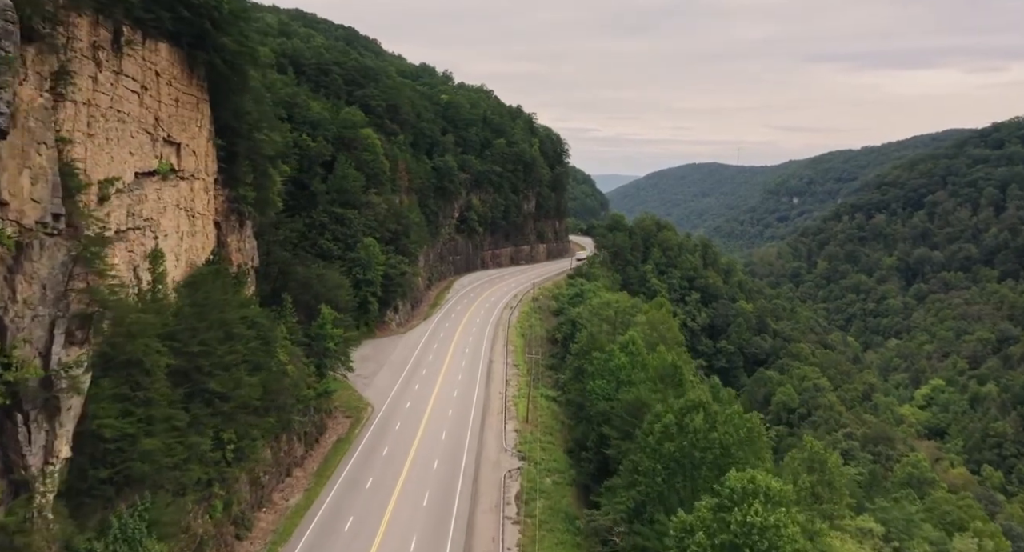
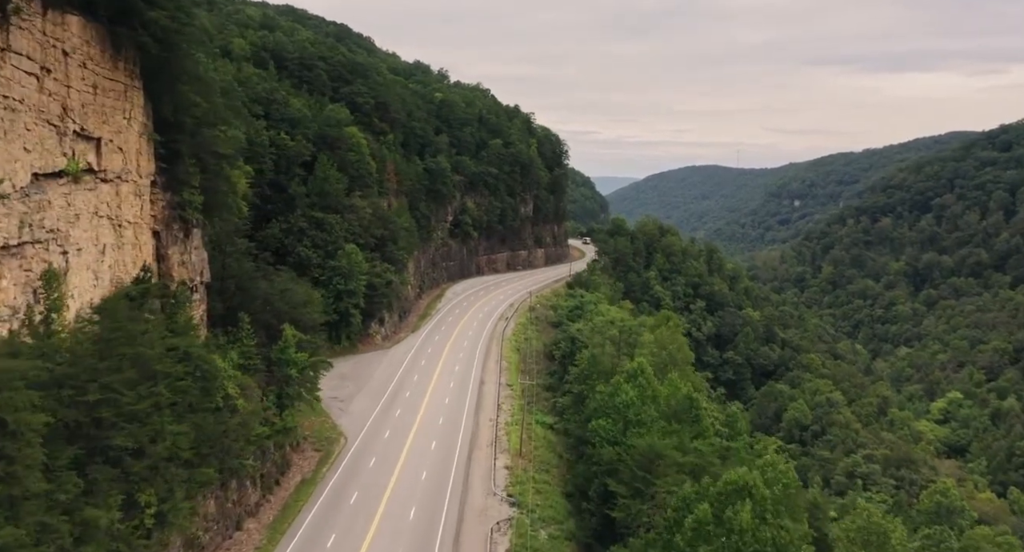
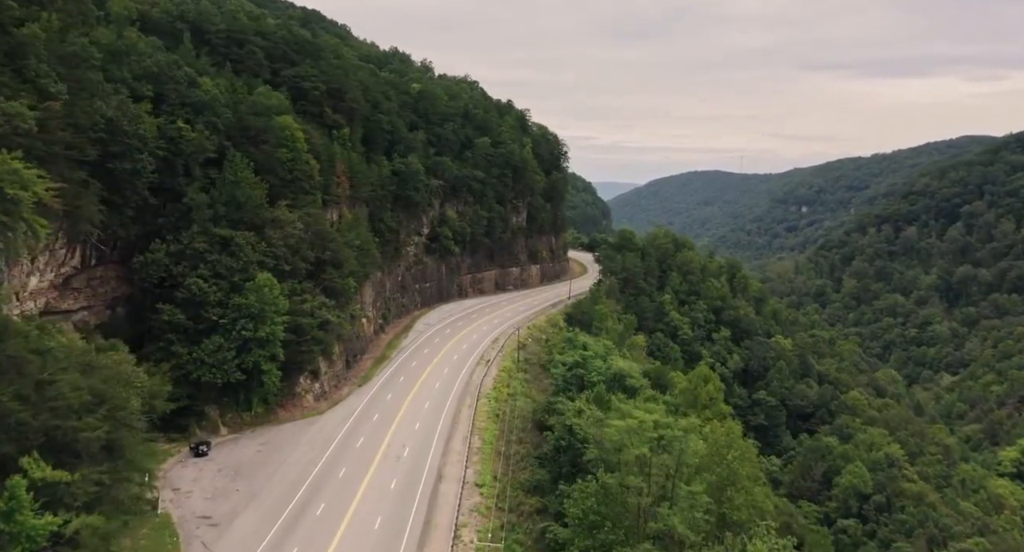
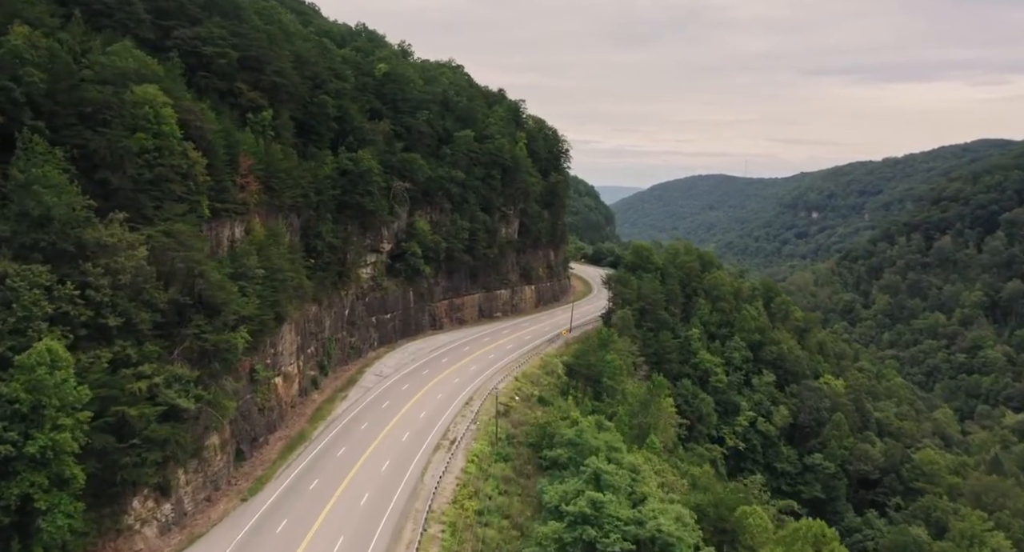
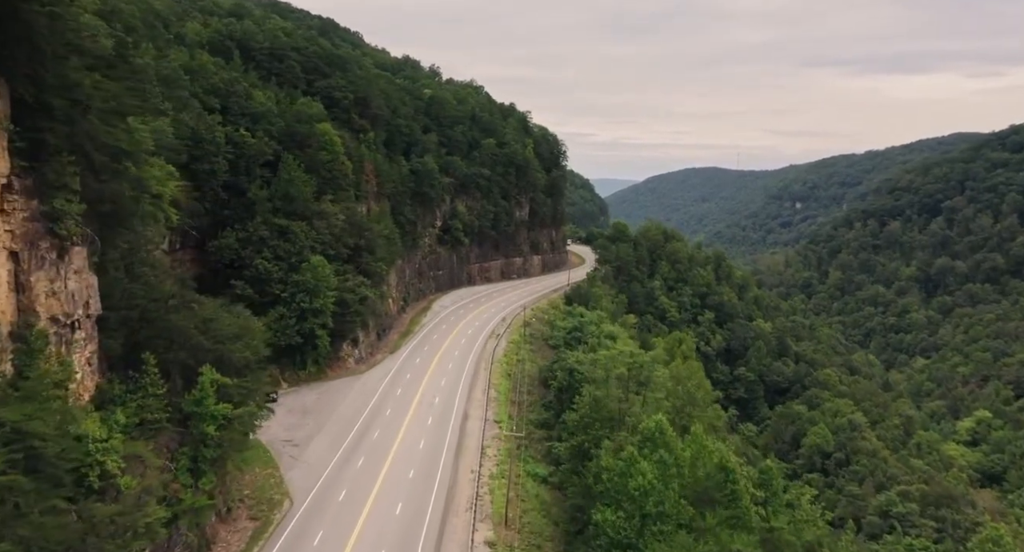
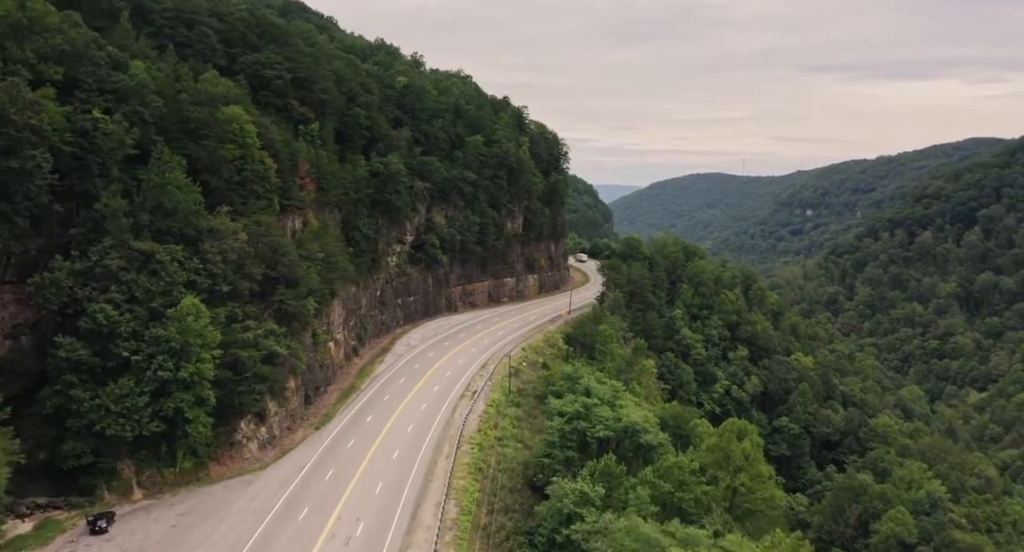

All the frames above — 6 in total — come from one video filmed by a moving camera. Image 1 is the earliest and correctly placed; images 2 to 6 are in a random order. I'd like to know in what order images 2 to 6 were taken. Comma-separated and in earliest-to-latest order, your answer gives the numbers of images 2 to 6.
2, 5, 3, 6, 4
